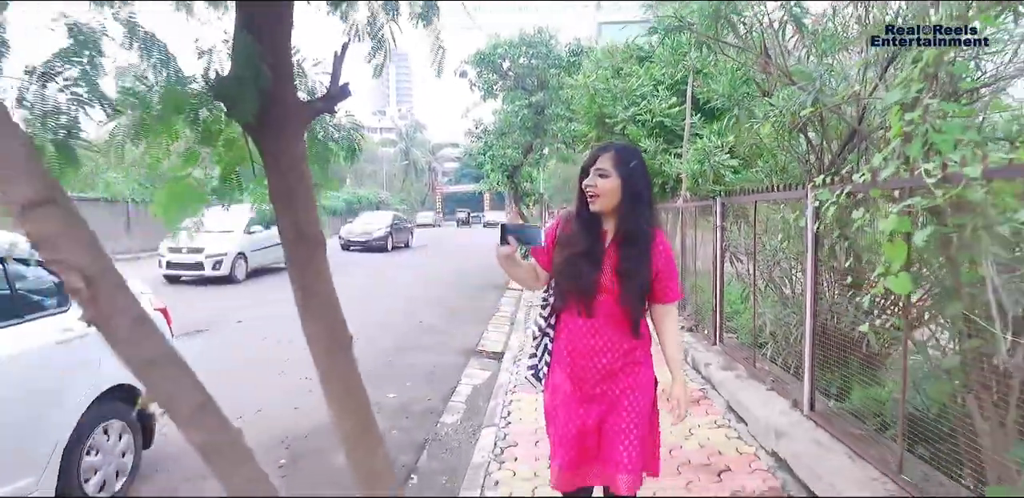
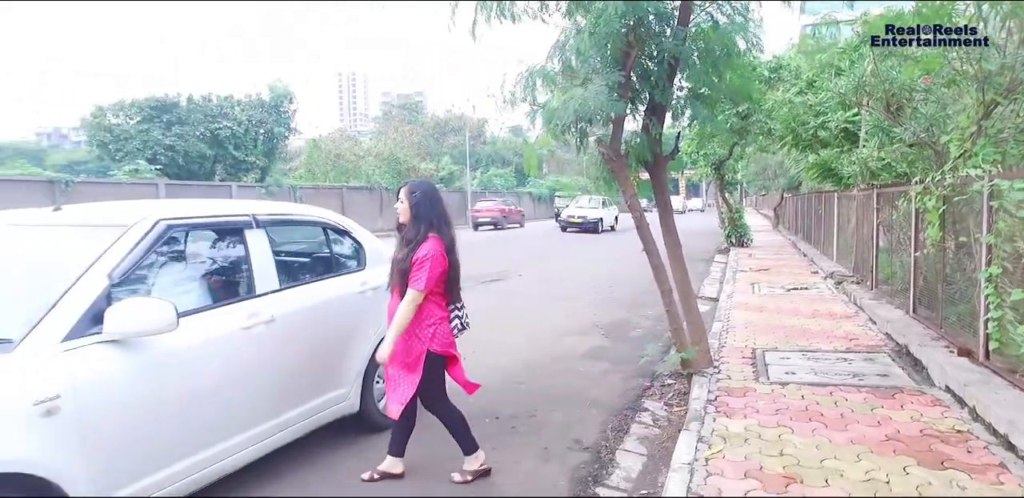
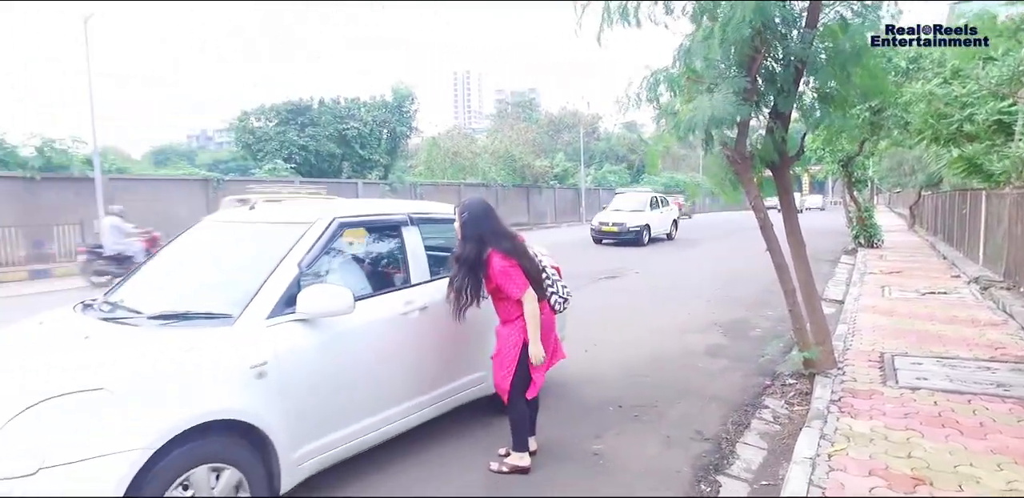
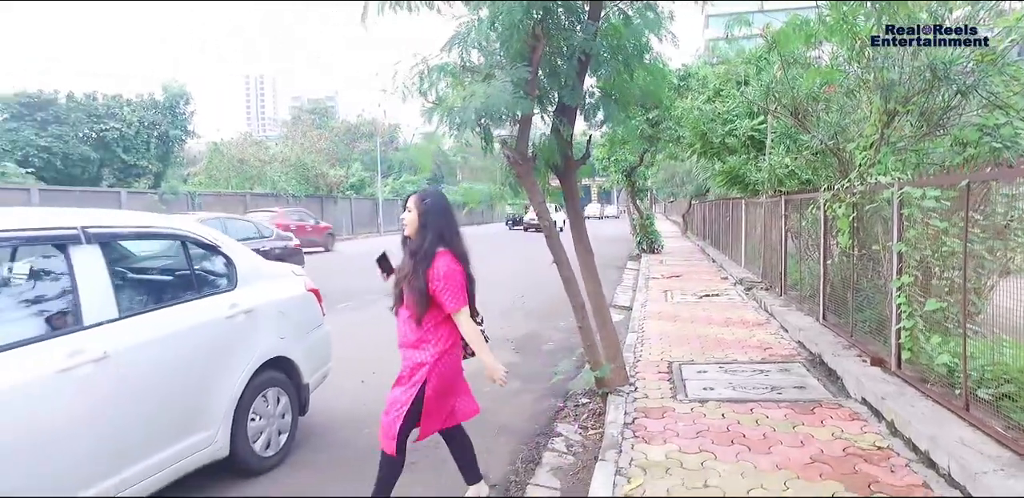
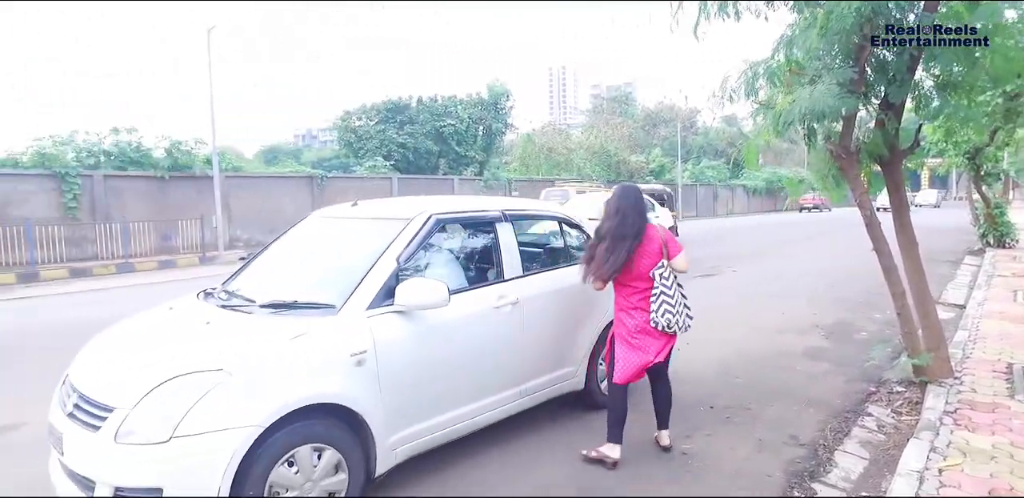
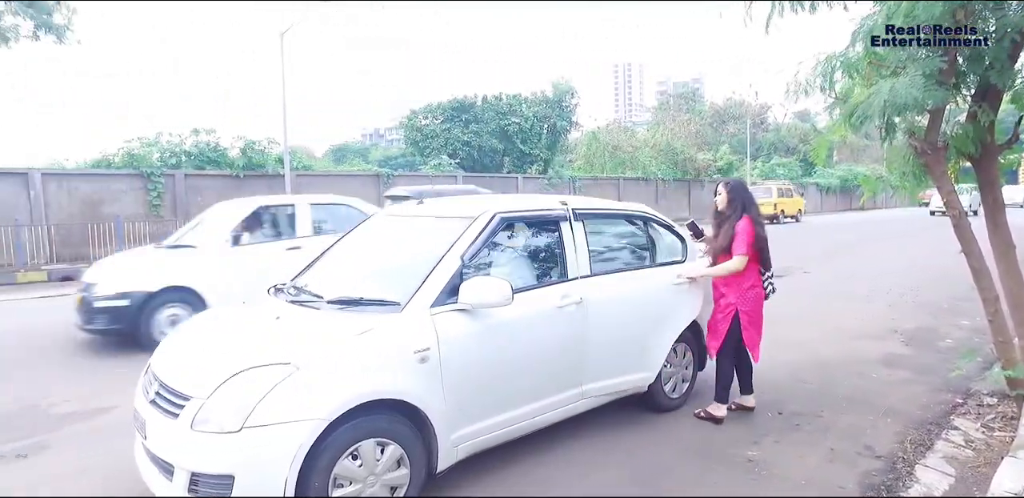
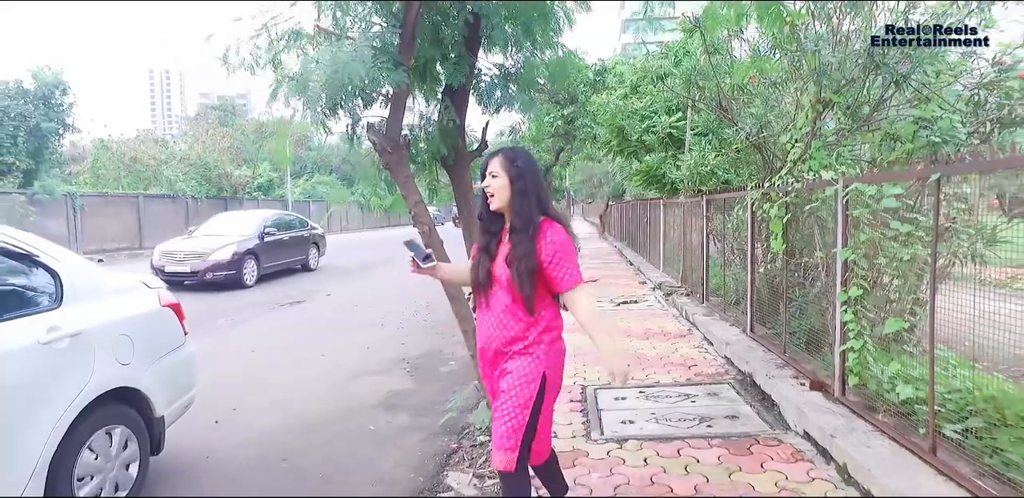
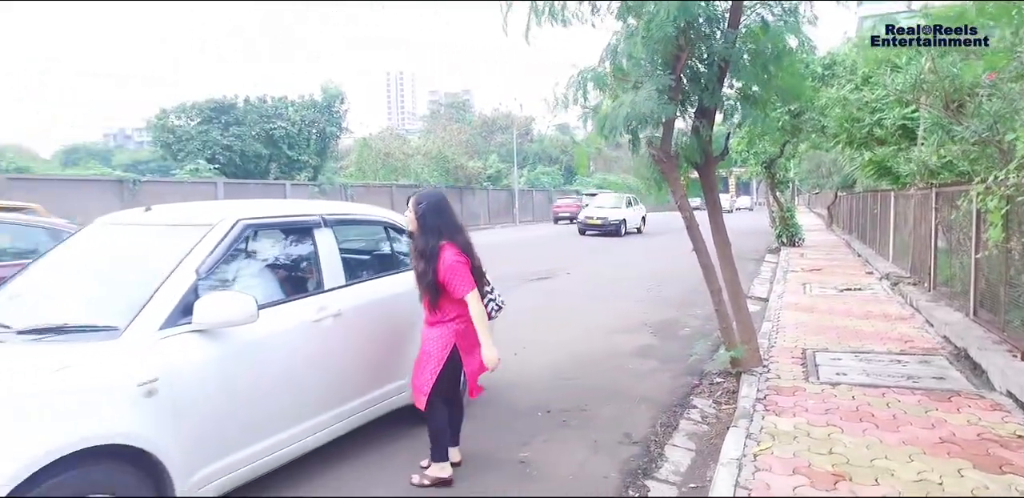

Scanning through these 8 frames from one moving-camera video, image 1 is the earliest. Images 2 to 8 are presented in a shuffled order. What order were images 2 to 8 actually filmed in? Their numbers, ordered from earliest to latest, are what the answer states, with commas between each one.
7, 4, 2, 8, 3, 5, 6
